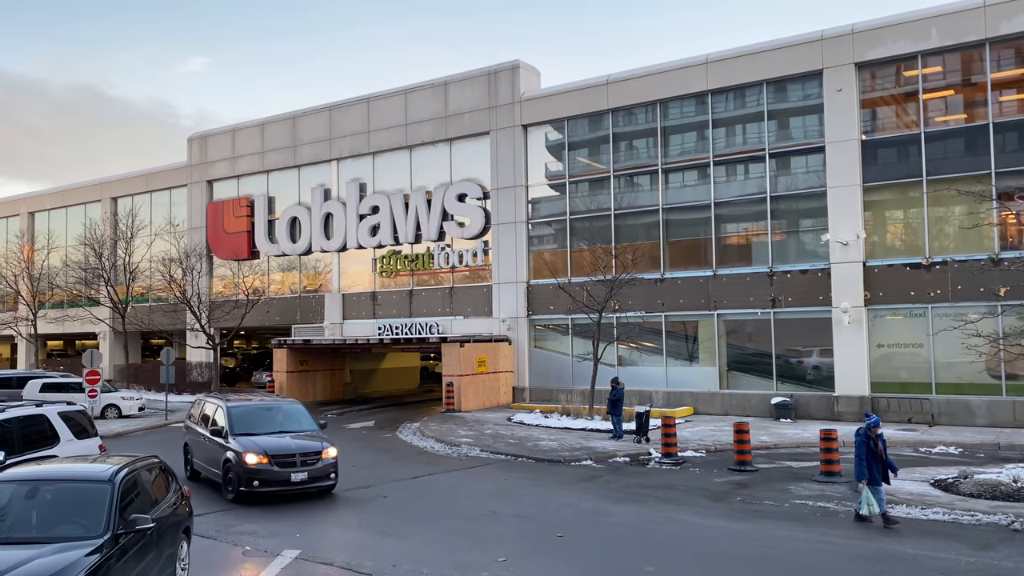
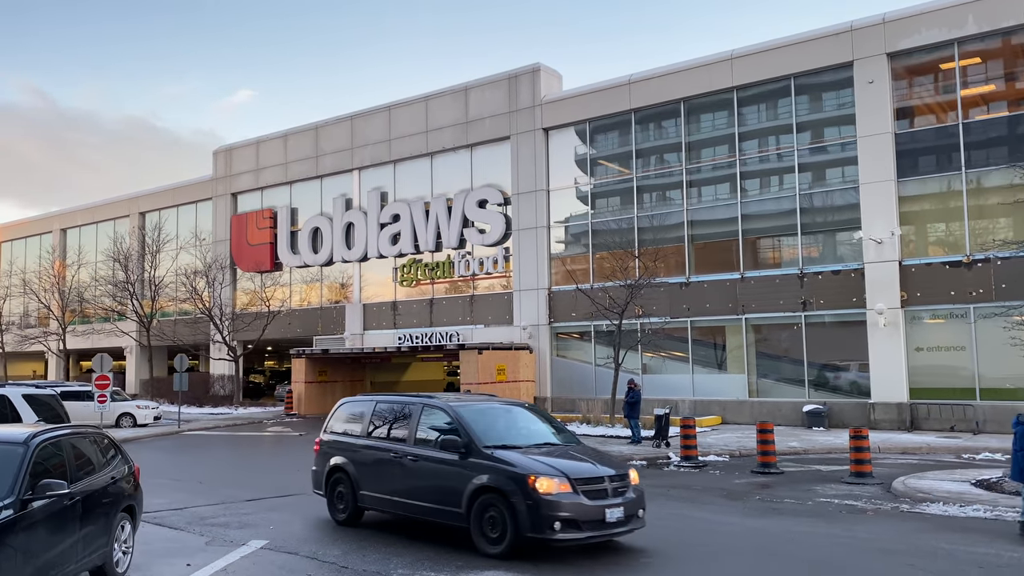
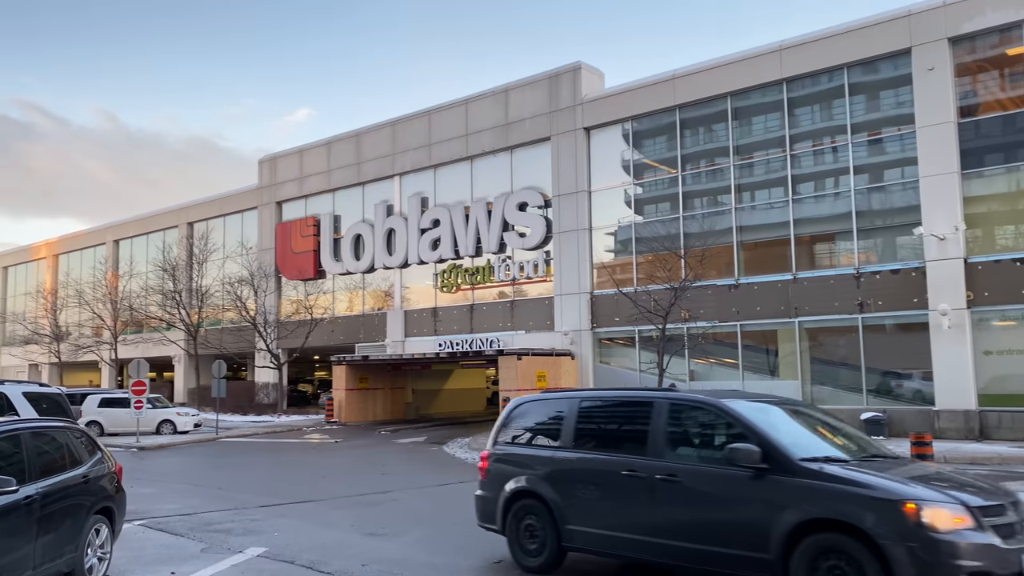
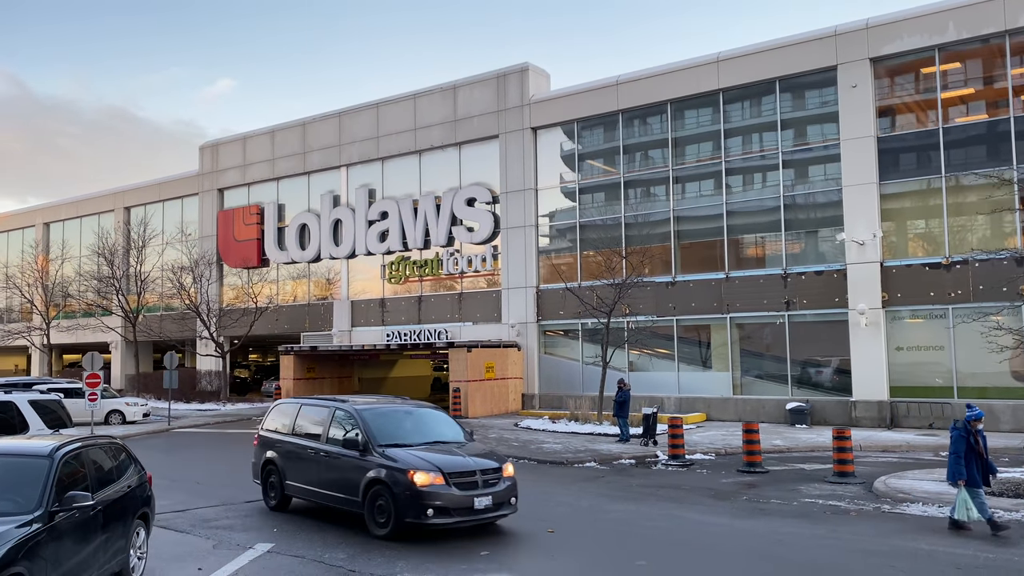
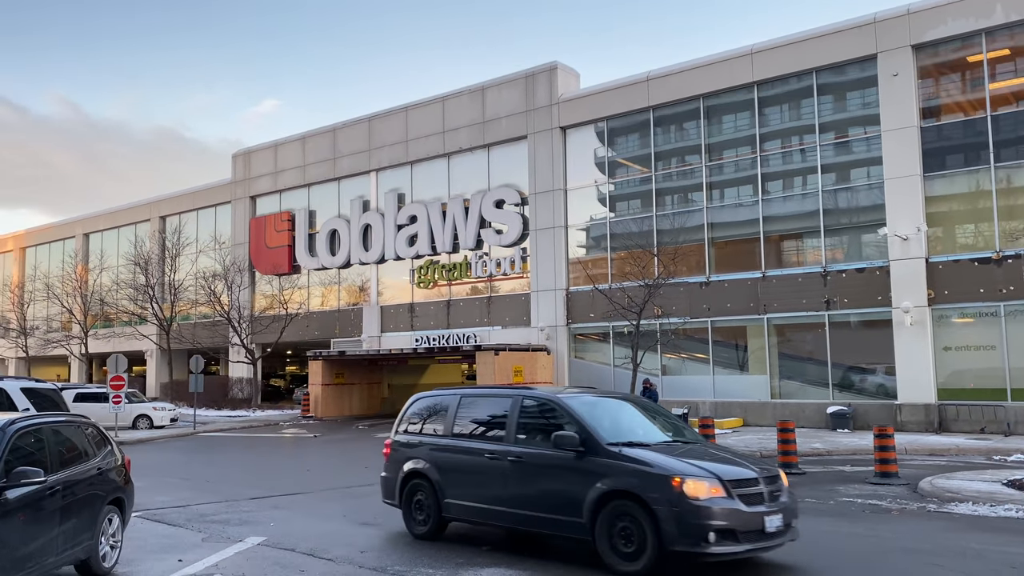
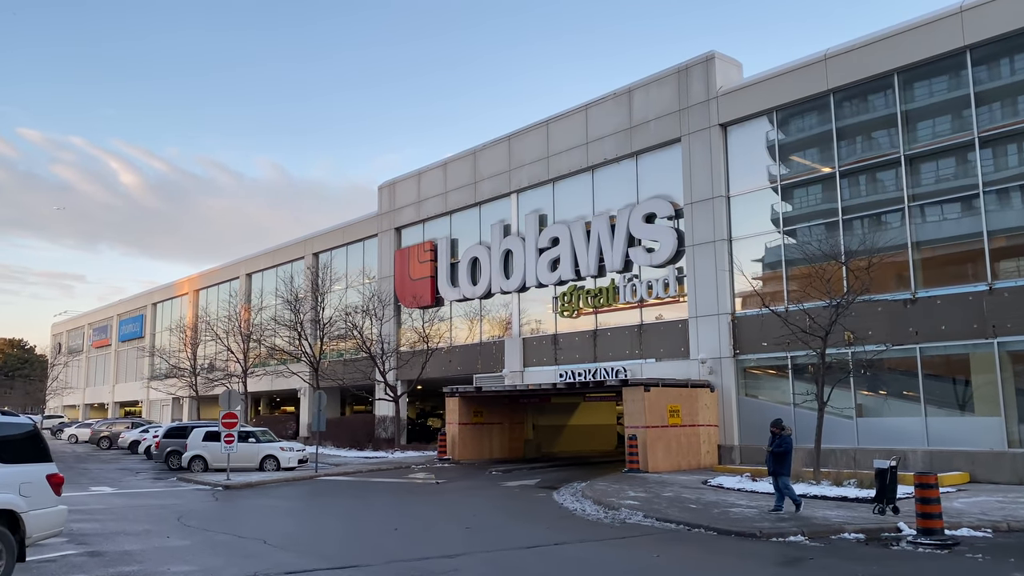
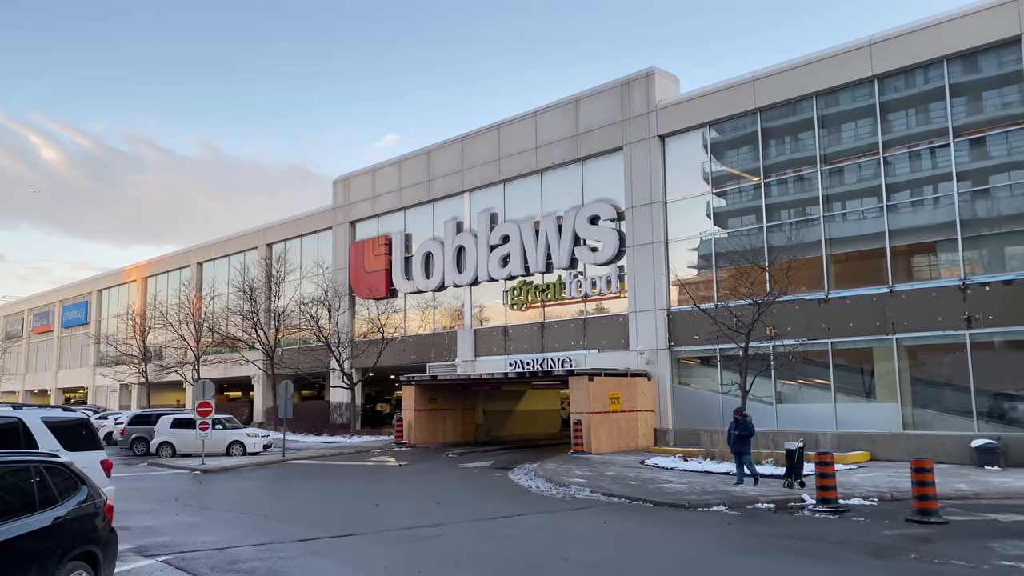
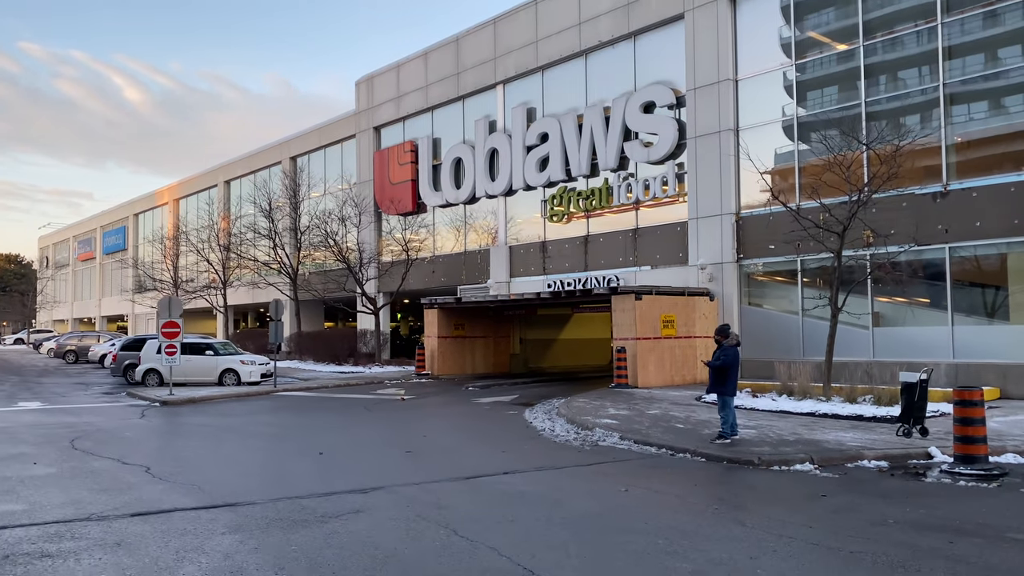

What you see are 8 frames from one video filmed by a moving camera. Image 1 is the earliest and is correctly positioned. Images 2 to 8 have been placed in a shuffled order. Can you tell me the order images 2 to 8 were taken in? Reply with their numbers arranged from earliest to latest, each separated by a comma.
4, 2, 5, 3, 7, 6, 8
